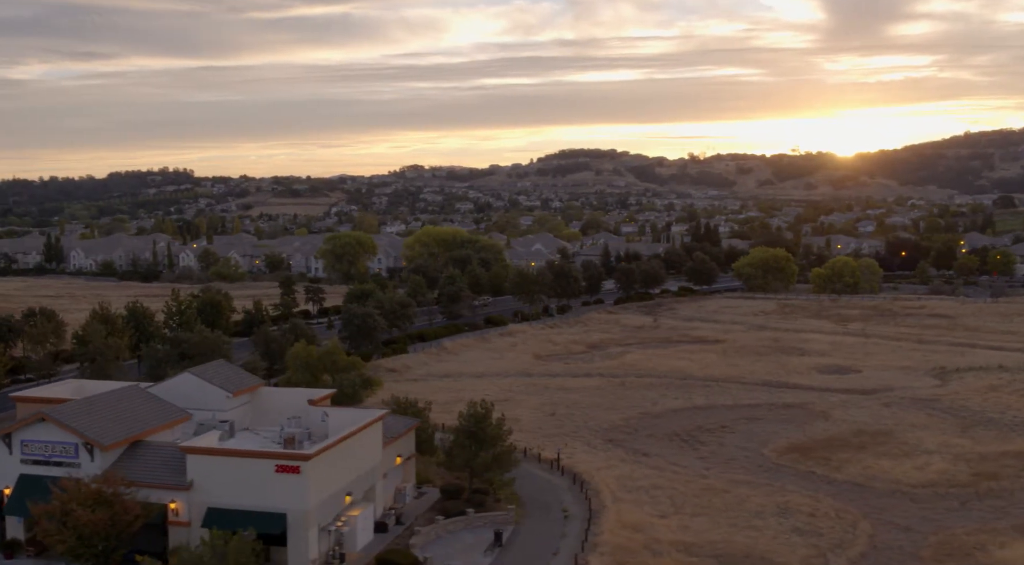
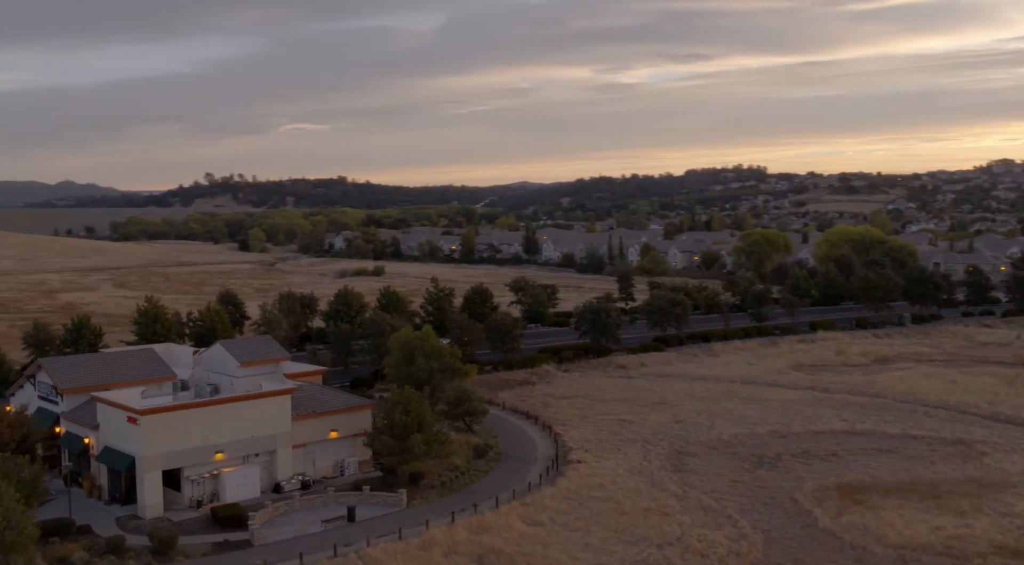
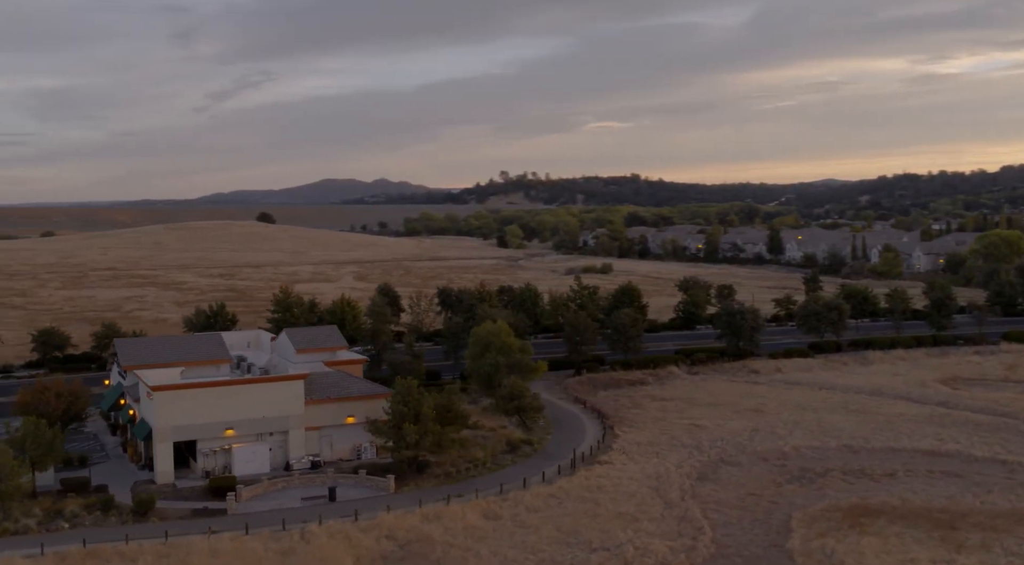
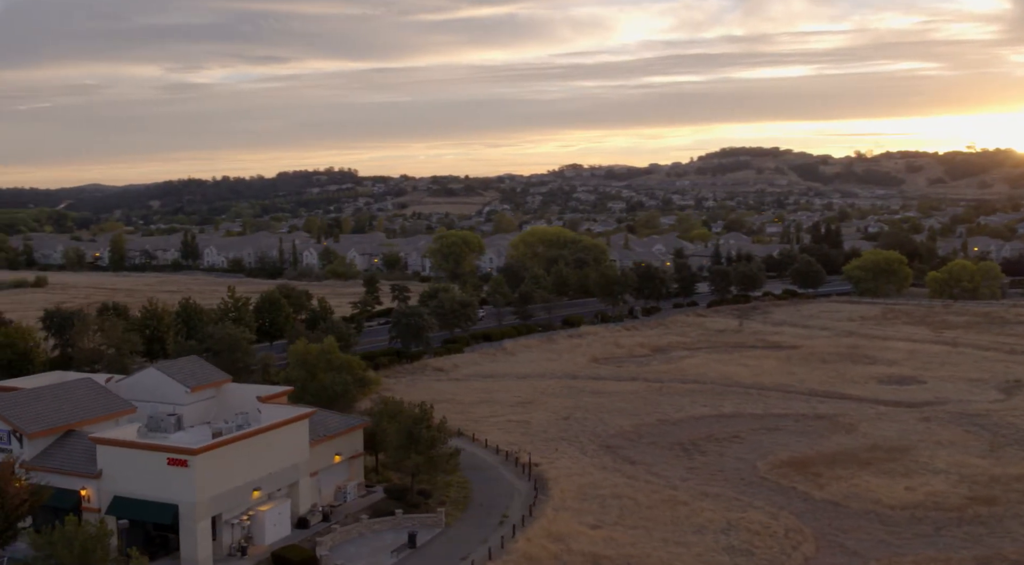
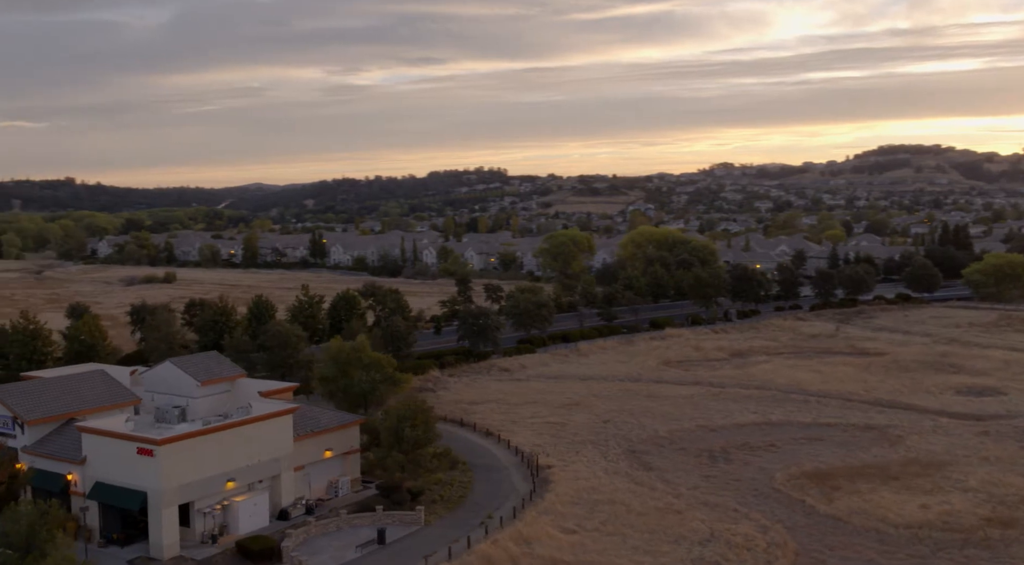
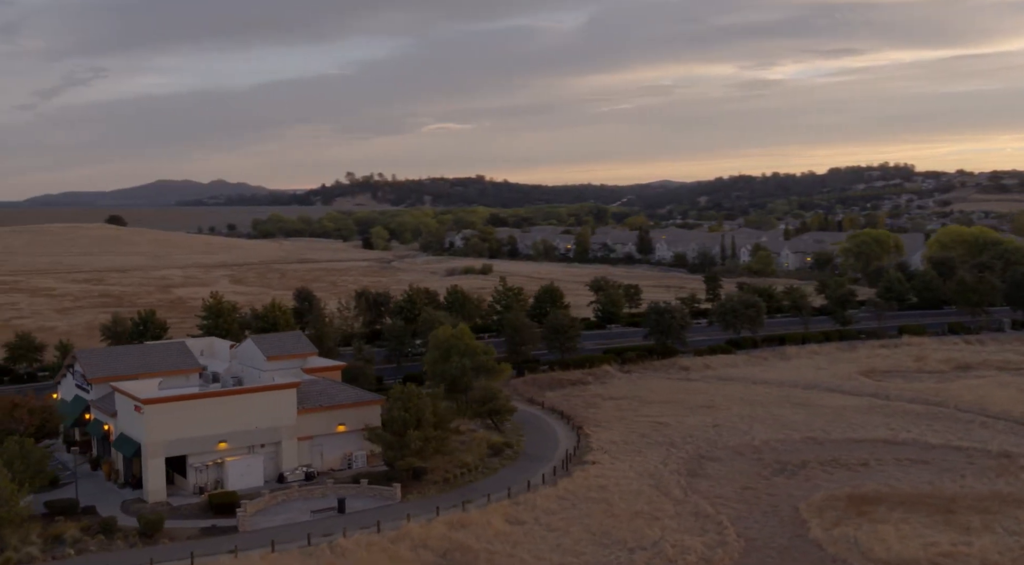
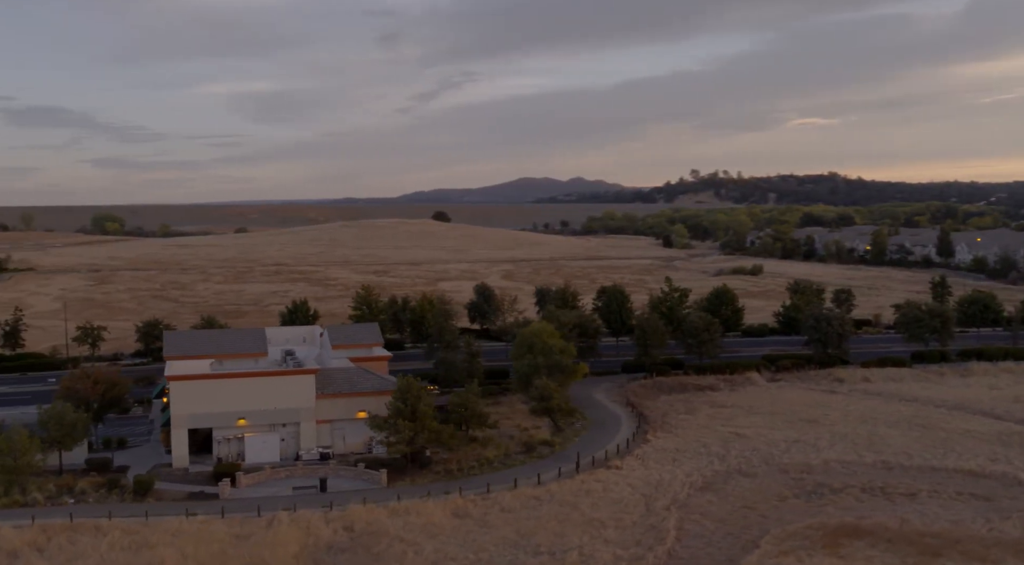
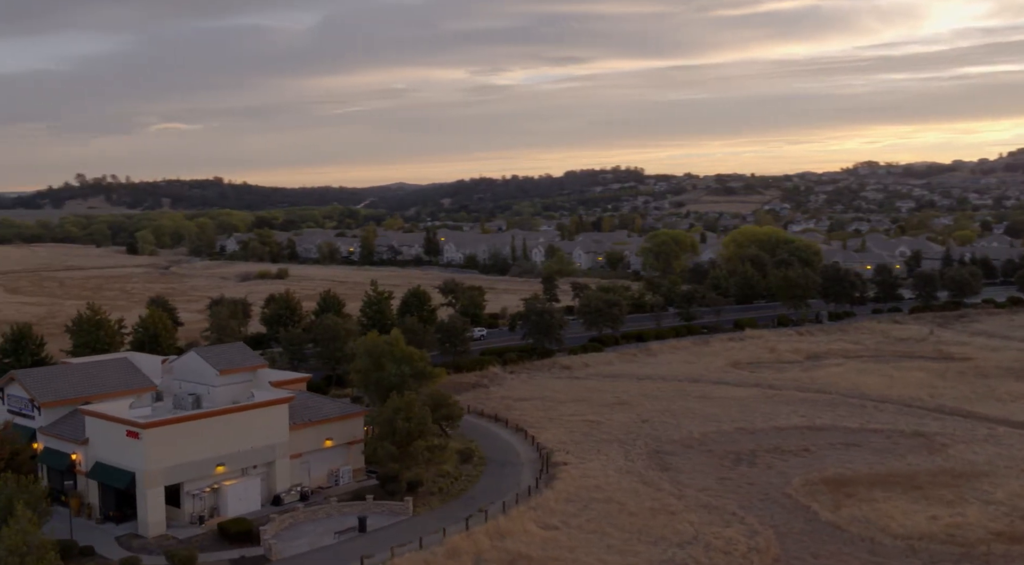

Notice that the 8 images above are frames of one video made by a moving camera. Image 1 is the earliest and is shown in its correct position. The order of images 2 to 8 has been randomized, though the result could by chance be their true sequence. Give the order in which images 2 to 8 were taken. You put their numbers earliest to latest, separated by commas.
4, 5, 8, 2, 6, 3, 7
